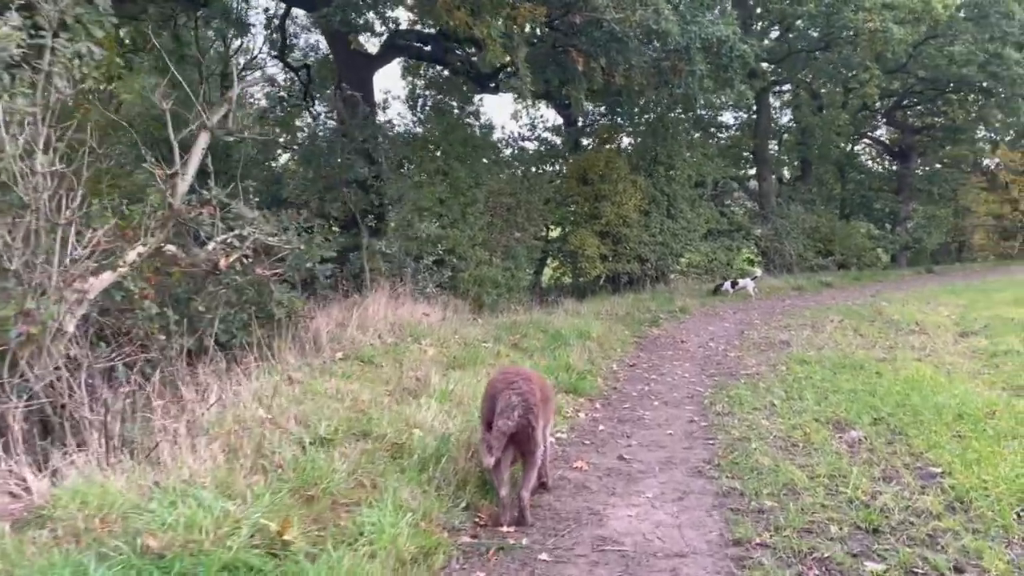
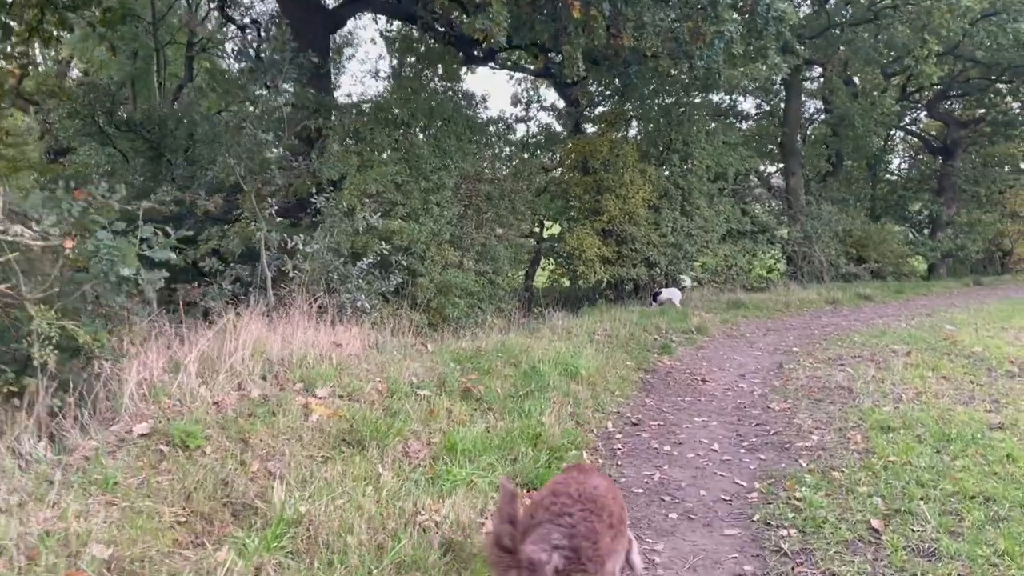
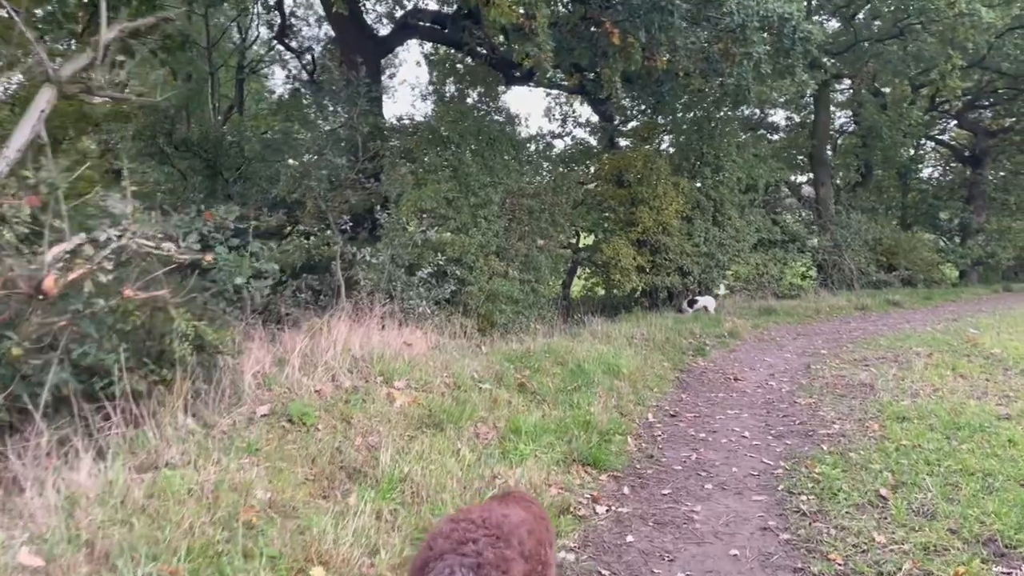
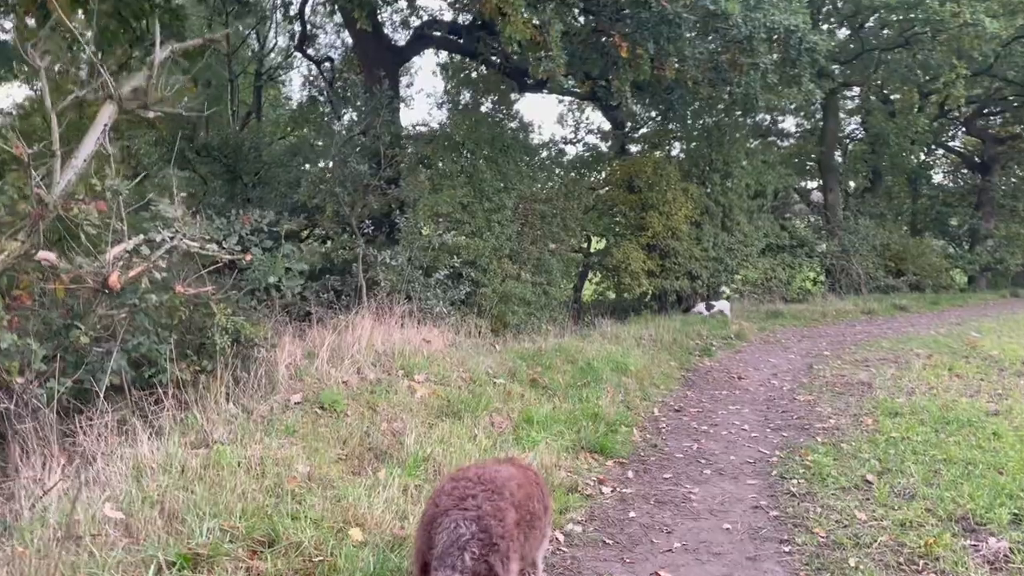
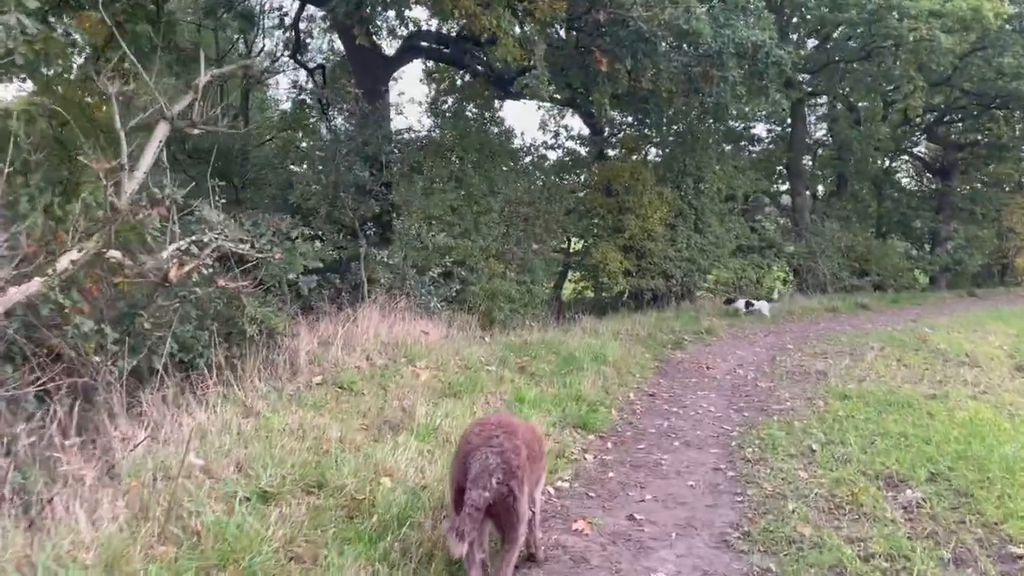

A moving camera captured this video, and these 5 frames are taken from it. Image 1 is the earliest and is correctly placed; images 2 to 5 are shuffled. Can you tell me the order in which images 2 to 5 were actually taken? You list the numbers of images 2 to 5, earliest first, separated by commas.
5, 4, 3, 2
